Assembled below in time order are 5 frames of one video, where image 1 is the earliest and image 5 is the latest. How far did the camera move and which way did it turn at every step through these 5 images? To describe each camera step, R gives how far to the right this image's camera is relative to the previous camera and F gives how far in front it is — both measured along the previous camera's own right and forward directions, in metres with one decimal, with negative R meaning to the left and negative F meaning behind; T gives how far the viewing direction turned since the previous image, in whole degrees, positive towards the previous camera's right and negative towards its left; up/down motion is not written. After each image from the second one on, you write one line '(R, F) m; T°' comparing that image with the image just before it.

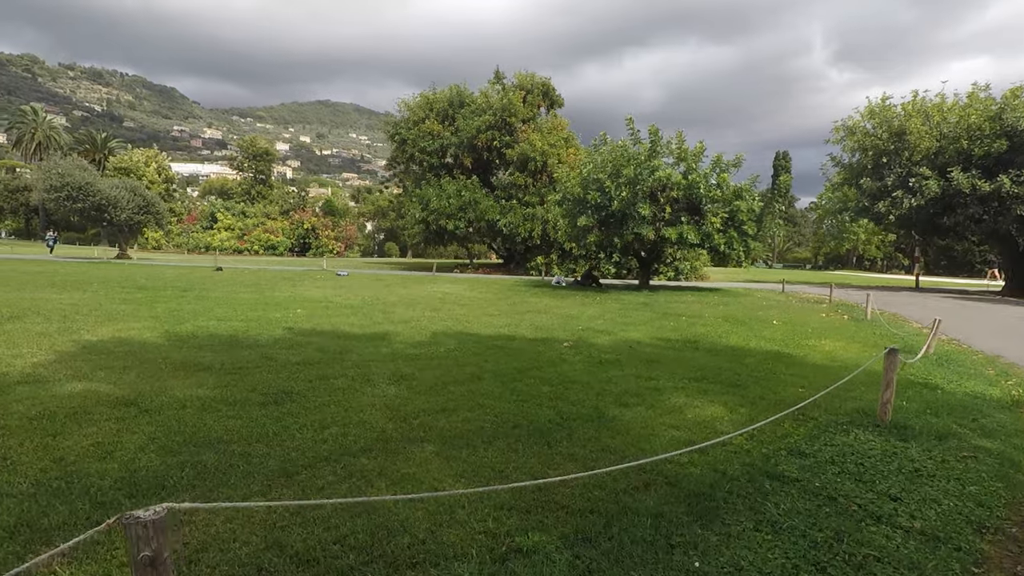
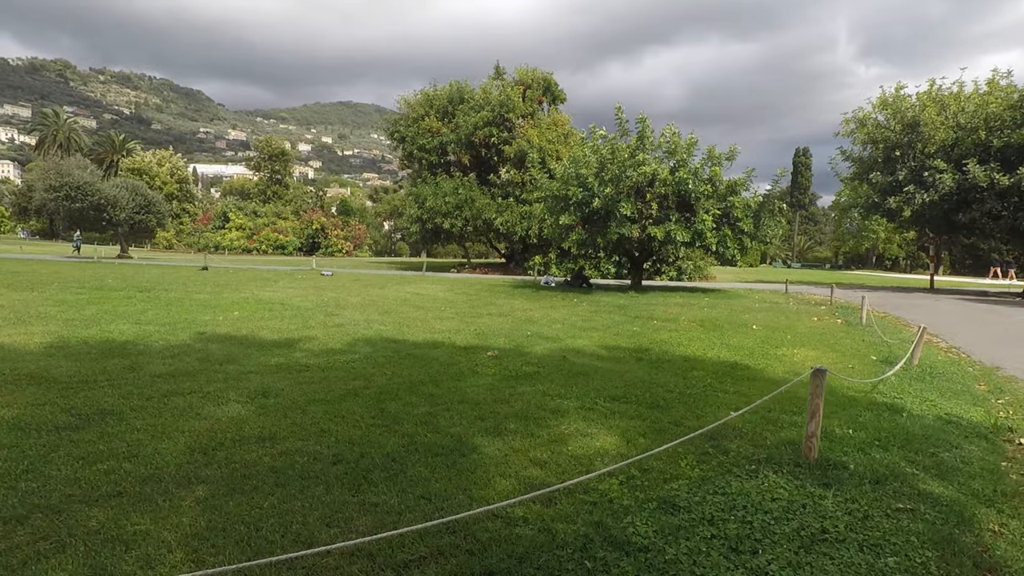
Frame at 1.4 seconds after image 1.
(+1.5, +1.0) m; -2°
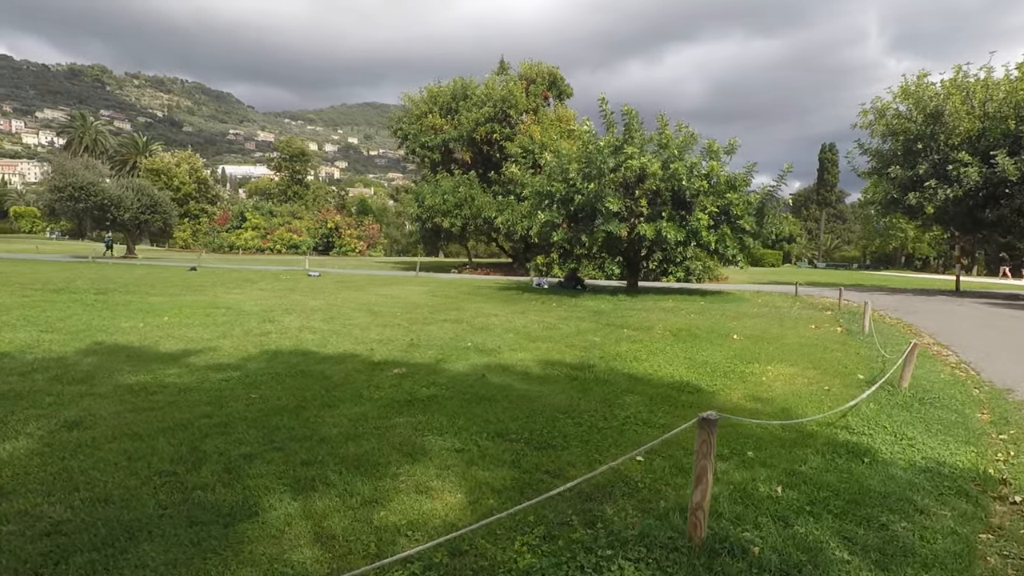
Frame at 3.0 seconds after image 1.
(+1.5, +1.2) m; -2°
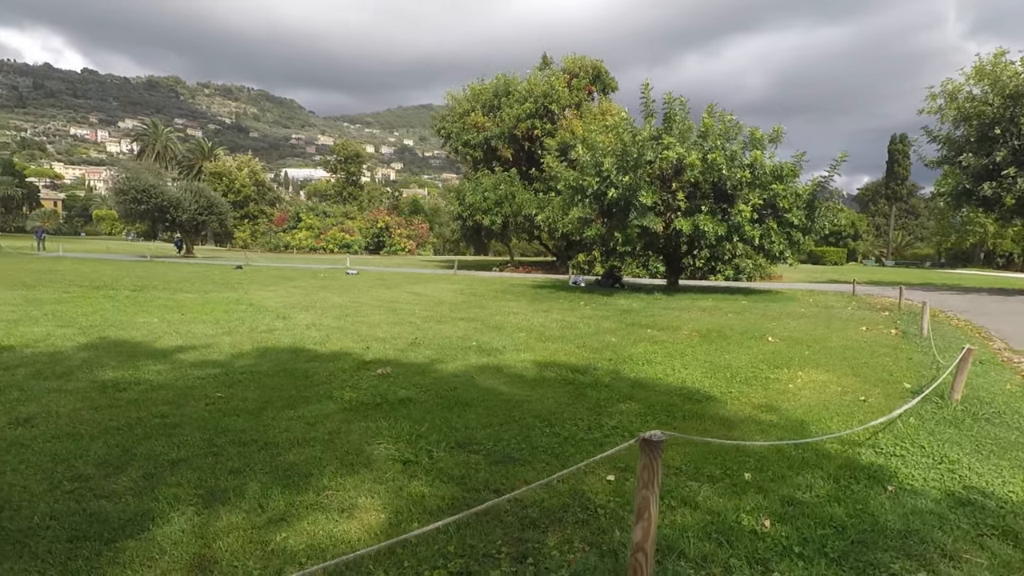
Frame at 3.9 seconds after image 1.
(+0.7, +0.6) m; -5°
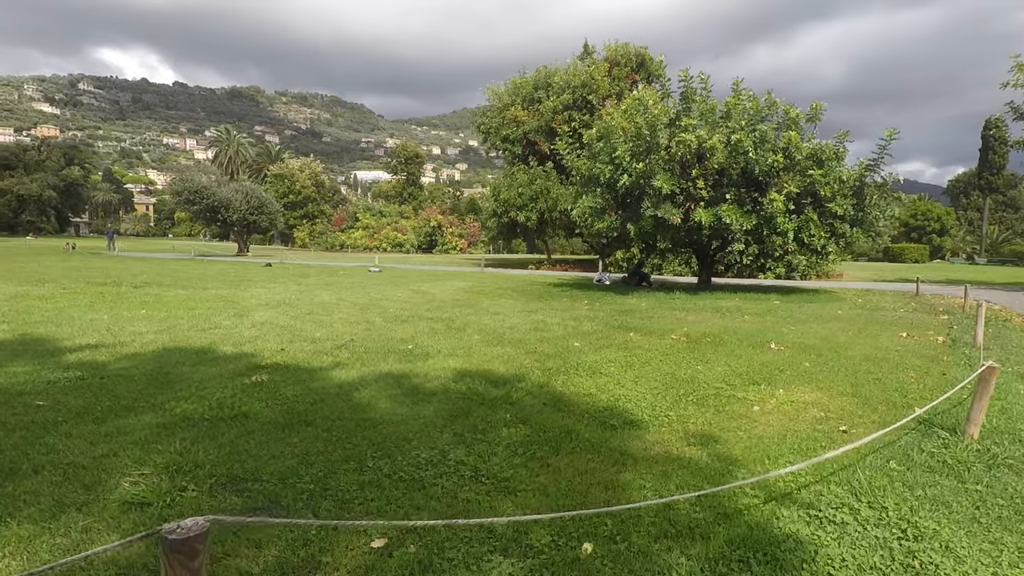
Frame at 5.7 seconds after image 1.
(+1.7, +1.3) m; -6°
